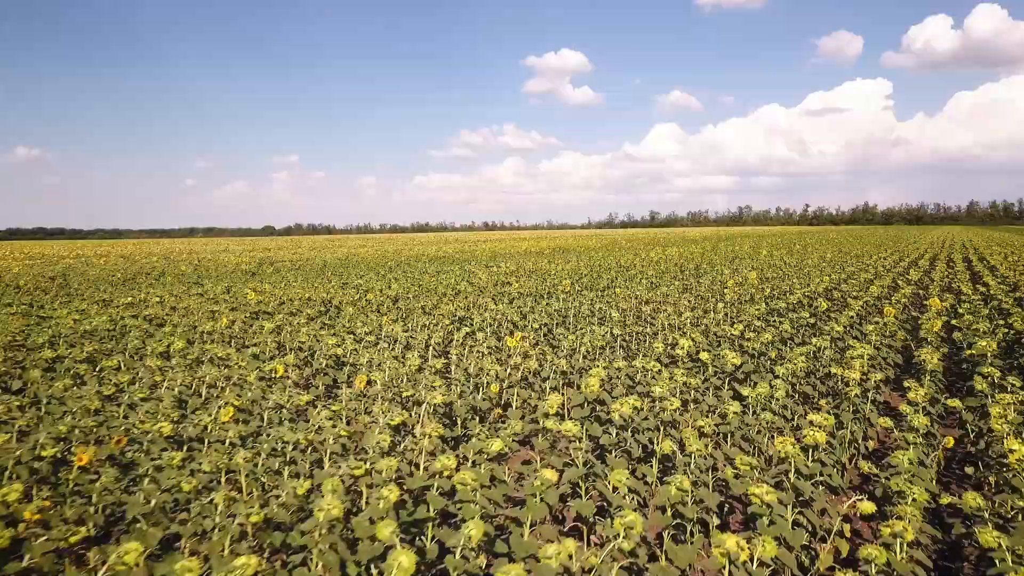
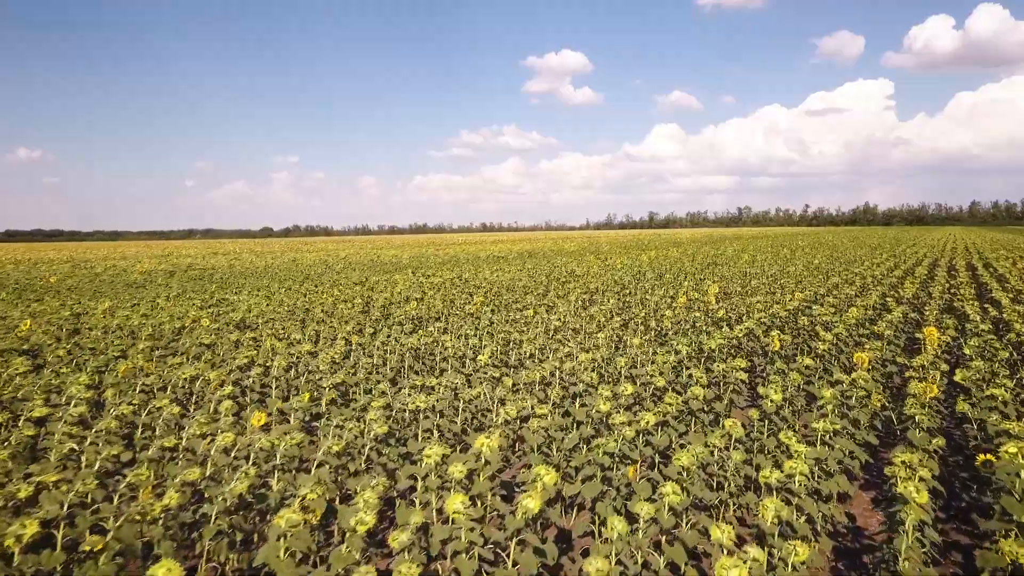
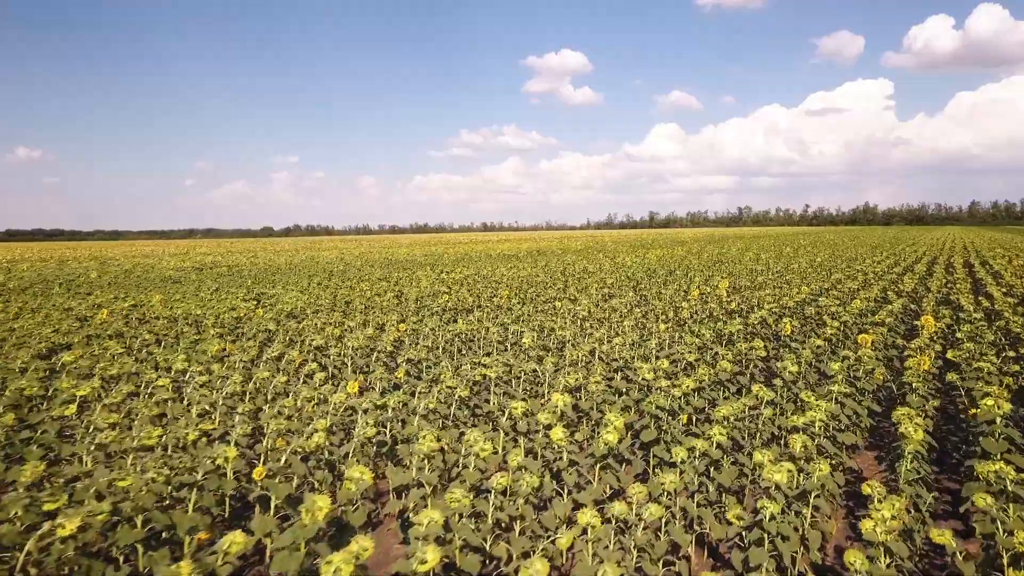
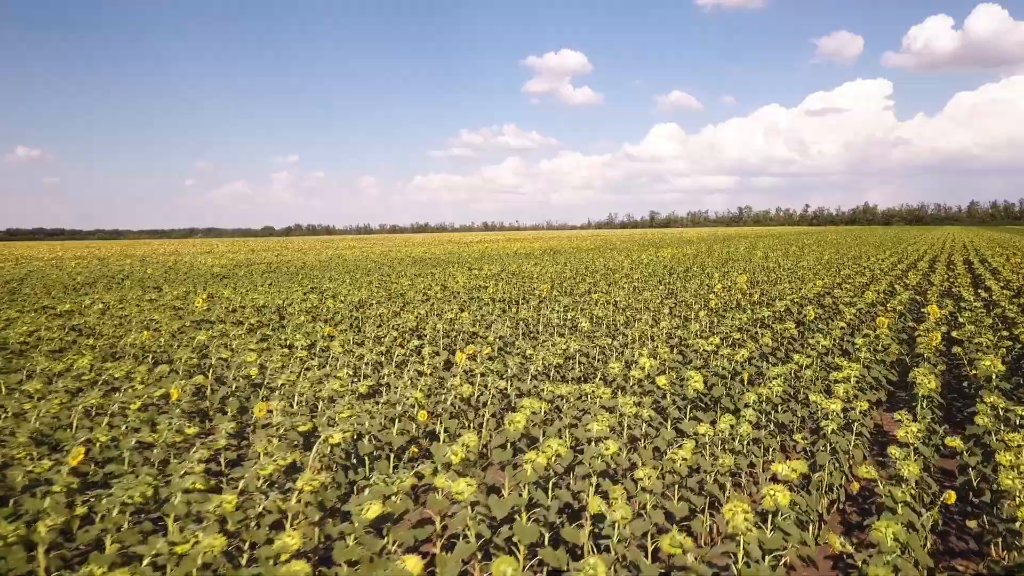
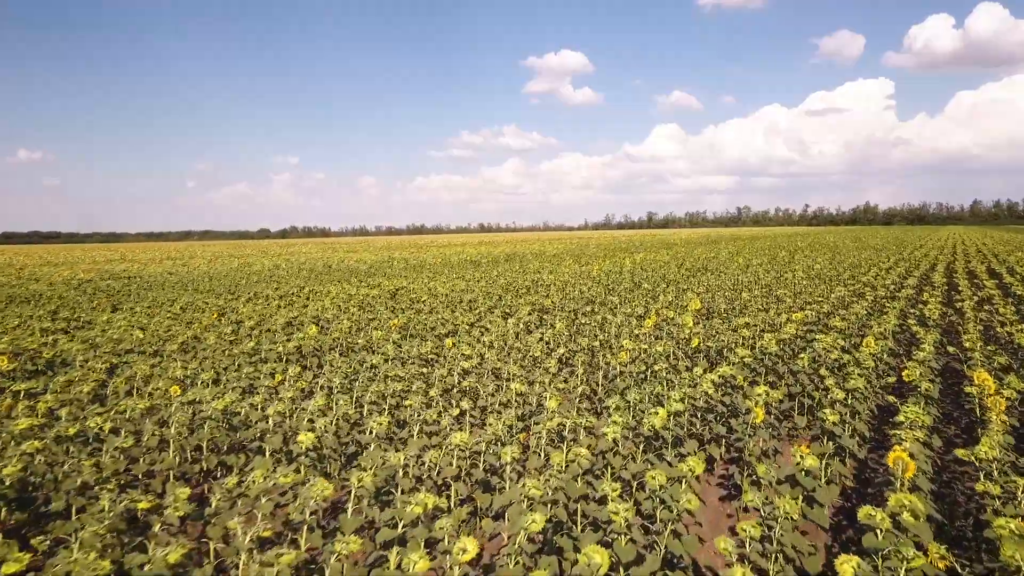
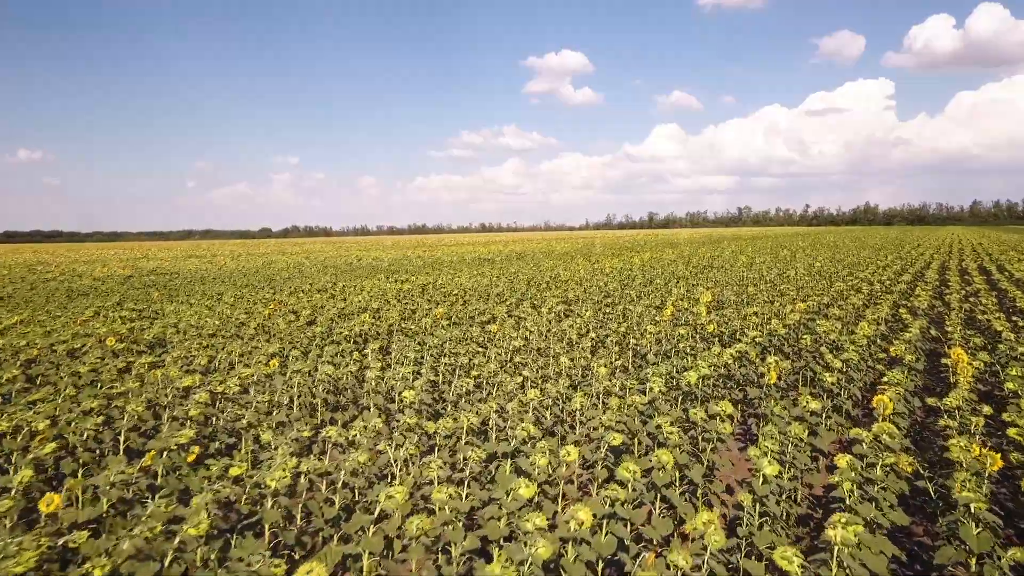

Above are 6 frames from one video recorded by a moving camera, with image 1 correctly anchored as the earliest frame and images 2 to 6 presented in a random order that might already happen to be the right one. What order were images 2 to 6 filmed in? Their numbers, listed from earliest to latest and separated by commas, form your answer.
4, 3, 2, 6, 5
